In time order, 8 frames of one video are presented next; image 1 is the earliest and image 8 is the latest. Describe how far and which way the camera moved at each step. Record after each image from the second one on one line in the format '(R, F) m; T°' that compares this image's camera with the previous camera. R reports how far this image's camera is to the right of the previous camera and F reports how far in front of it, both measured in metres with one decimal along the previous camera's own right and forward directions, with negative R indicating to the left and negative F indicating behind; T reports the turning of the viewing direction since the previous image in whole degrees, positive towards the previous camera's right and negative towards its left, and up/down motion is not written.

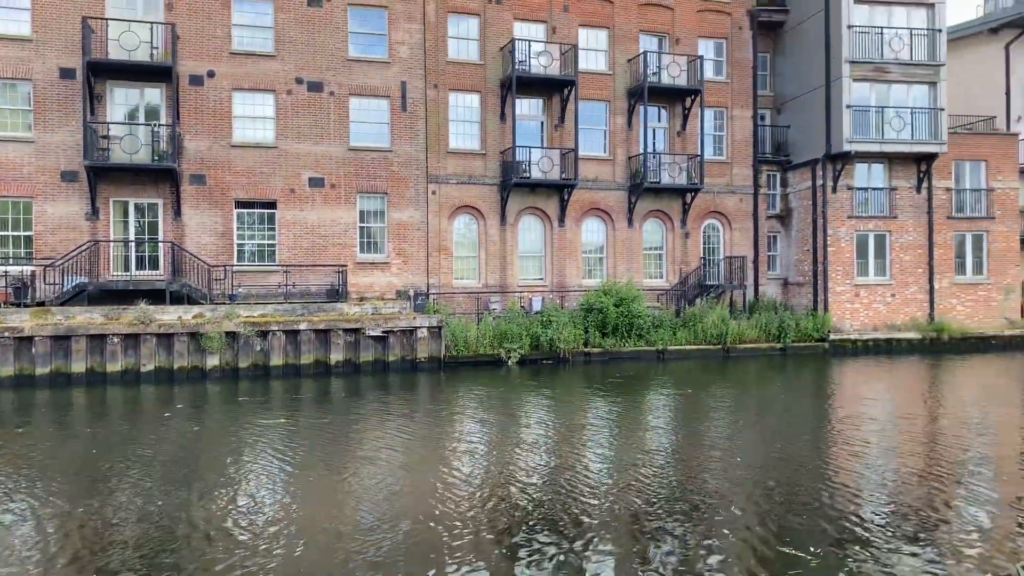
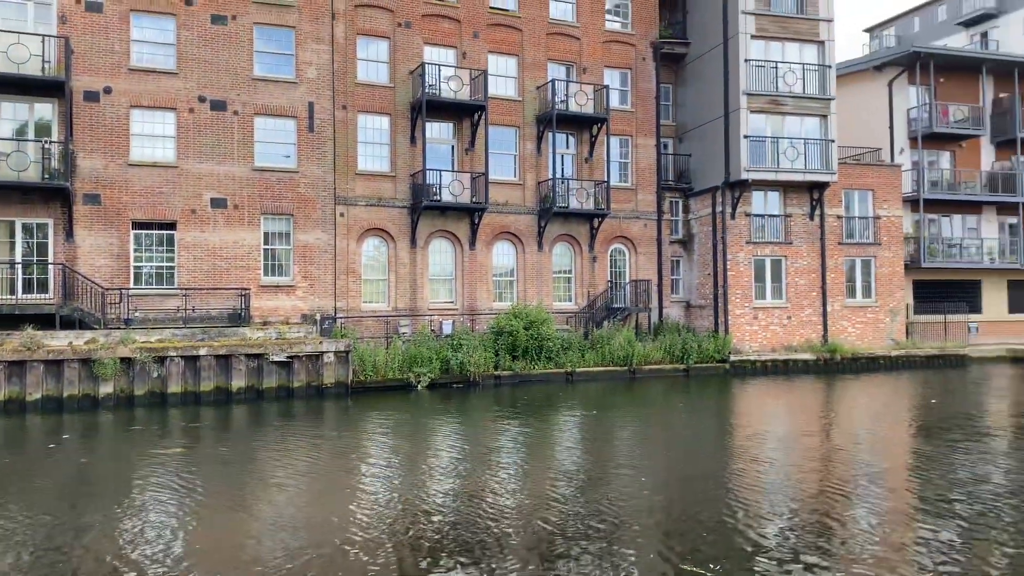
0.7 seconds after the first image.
(-0.1, 0.0) m; +6°
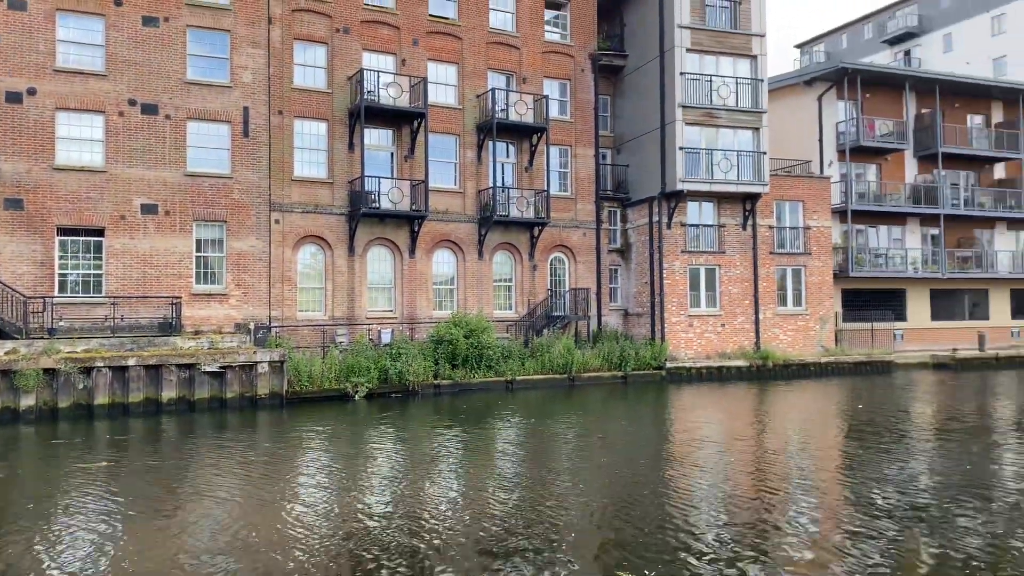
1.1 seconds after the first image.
(0.0, 0.0) m; +4°
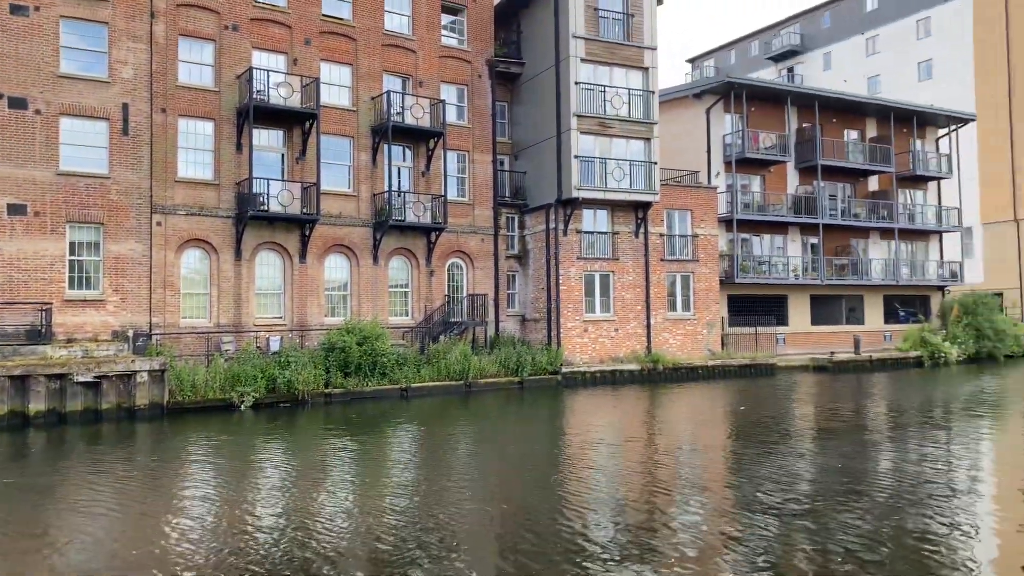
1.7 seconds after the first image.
(+0.1, +0.1) m; +7°
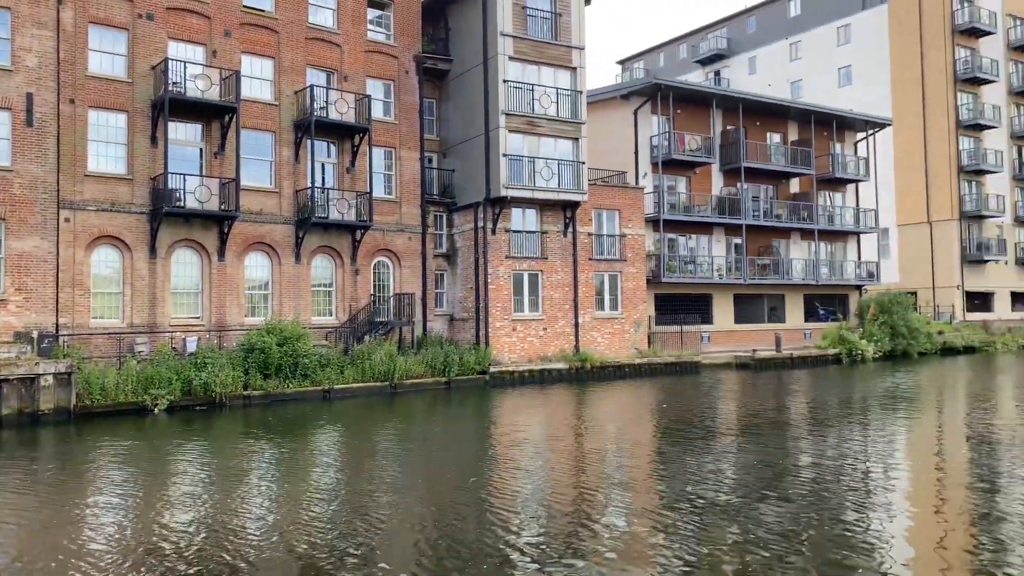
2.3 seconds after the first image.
(+0.2, +0.2) m; +4°
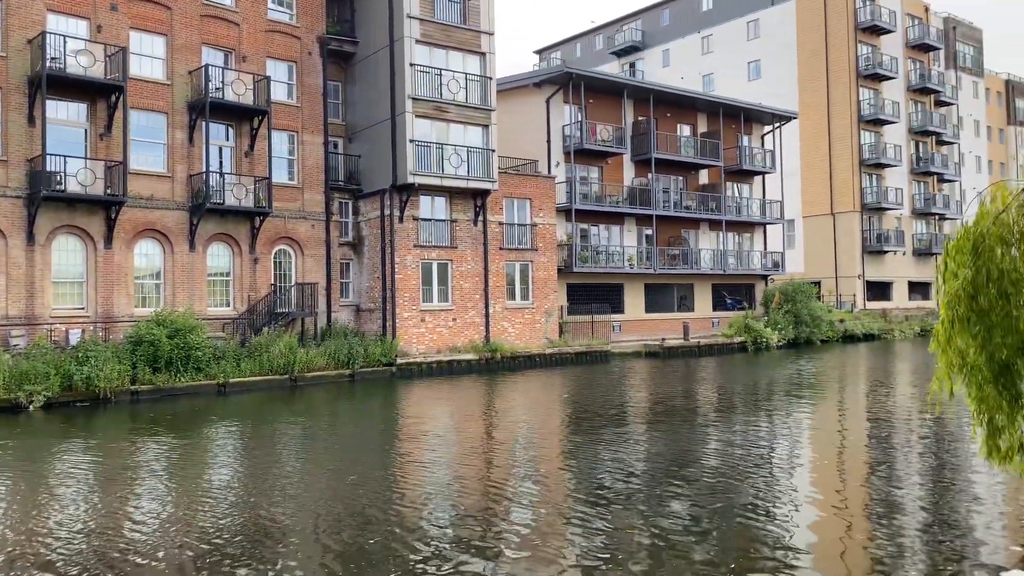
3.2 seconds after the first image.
(+0.4, +0.4) m; +5°
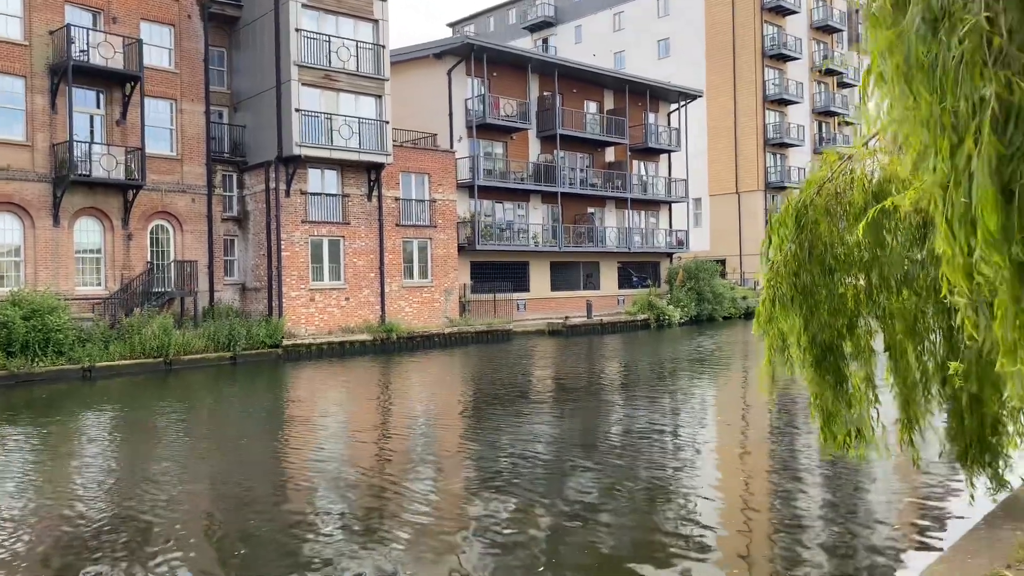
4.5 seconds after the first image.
(+0.8, +0.6) m; +5°
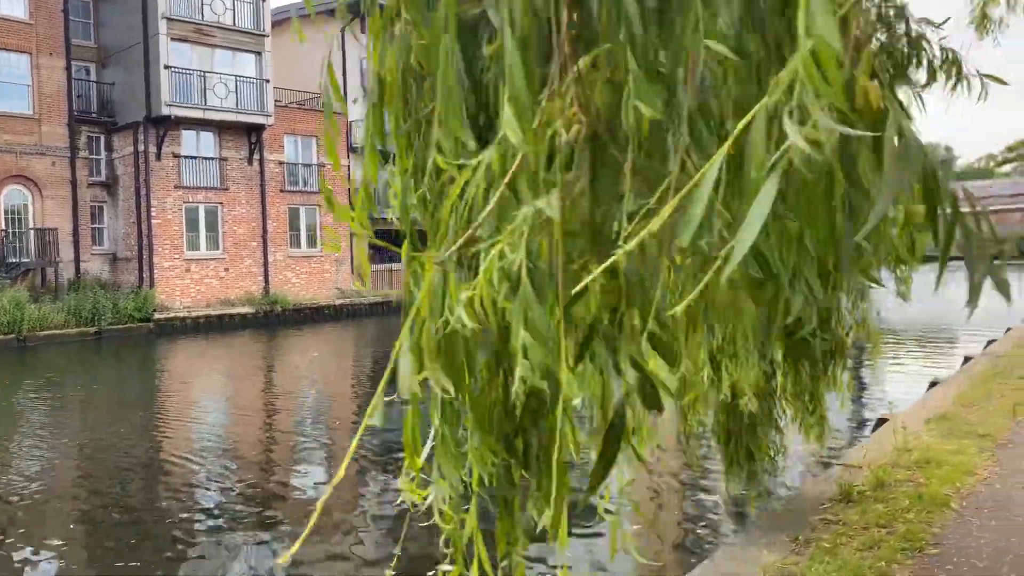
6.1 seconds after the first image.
(+1.0, +0.7) m; +5°
